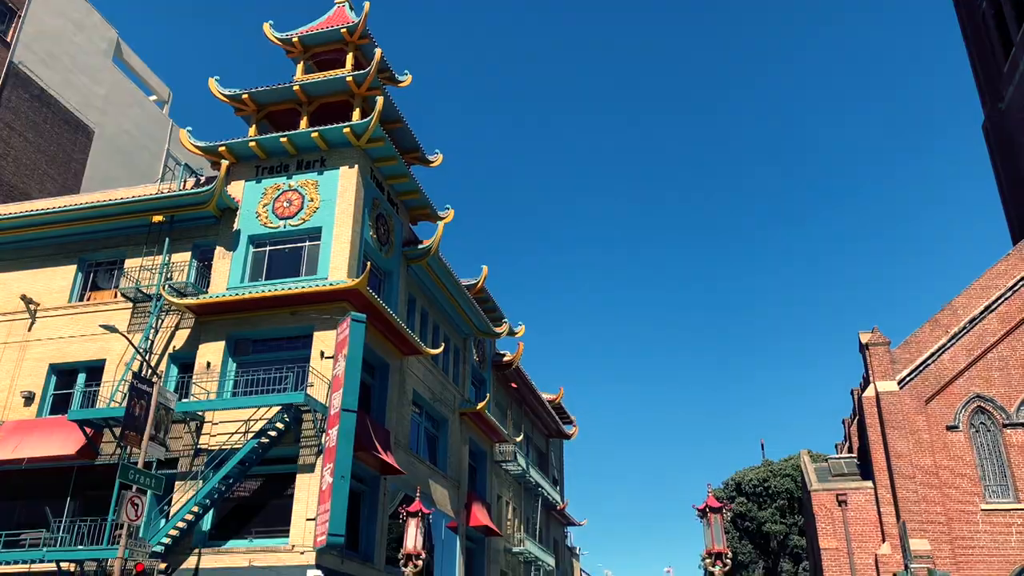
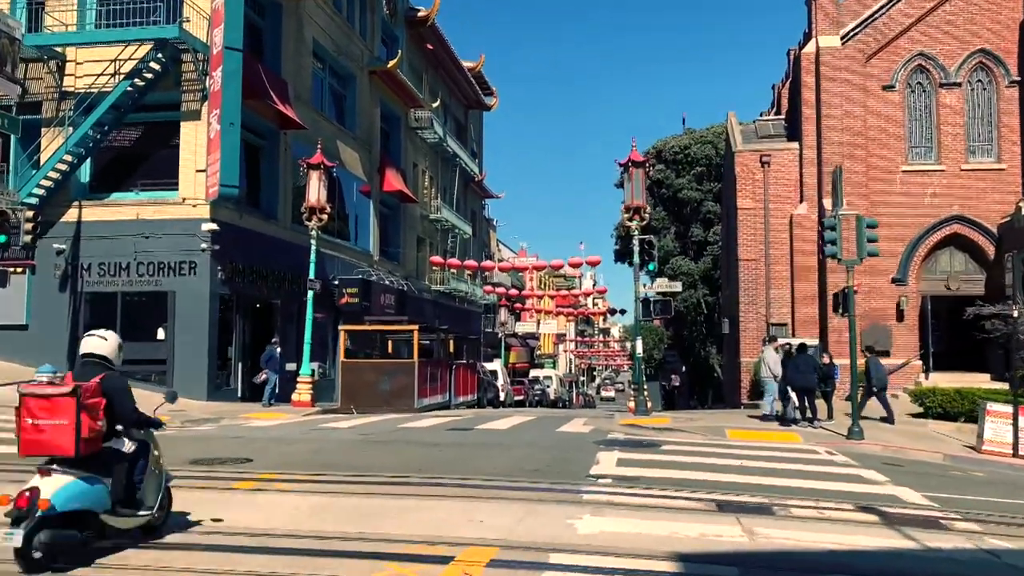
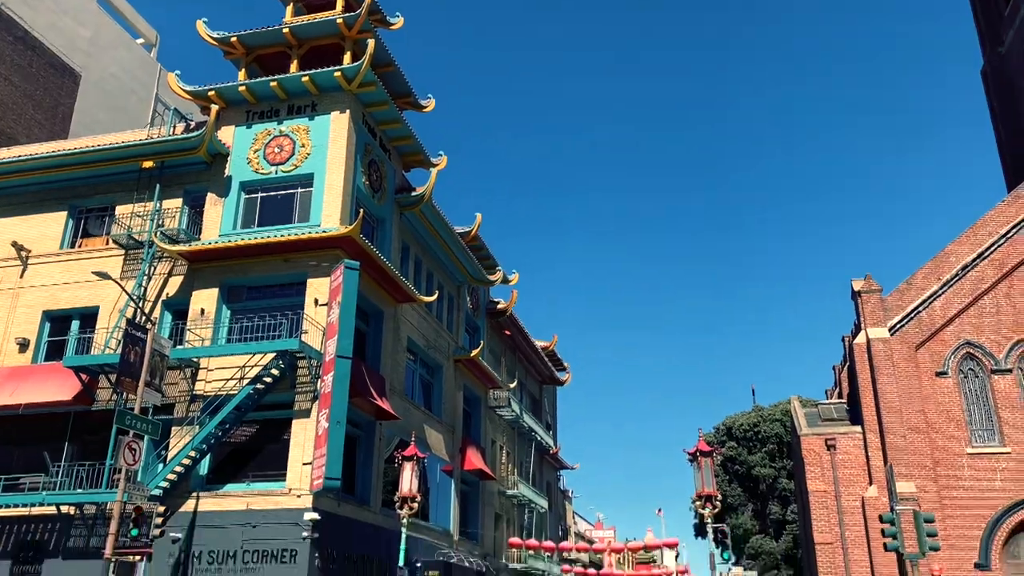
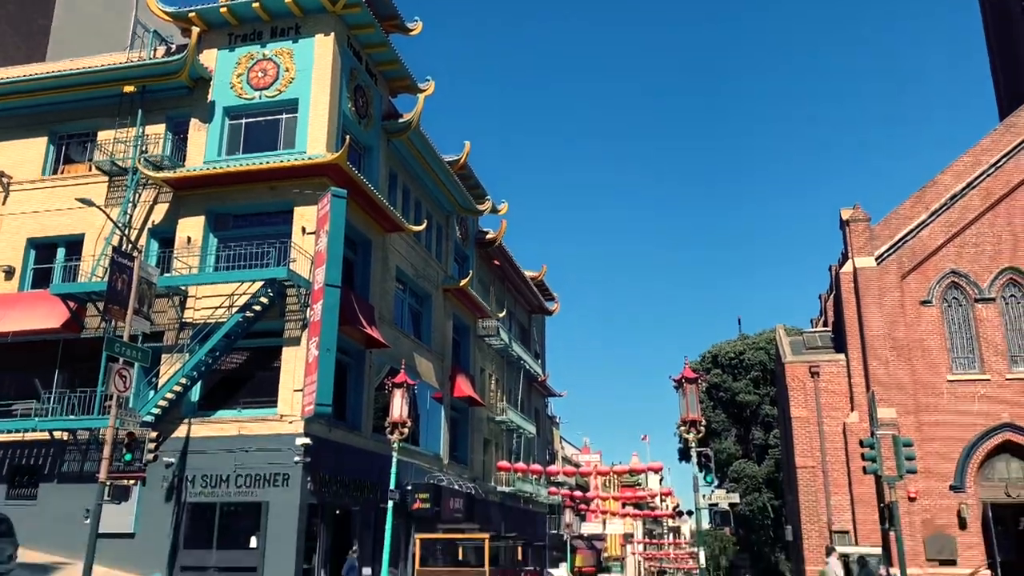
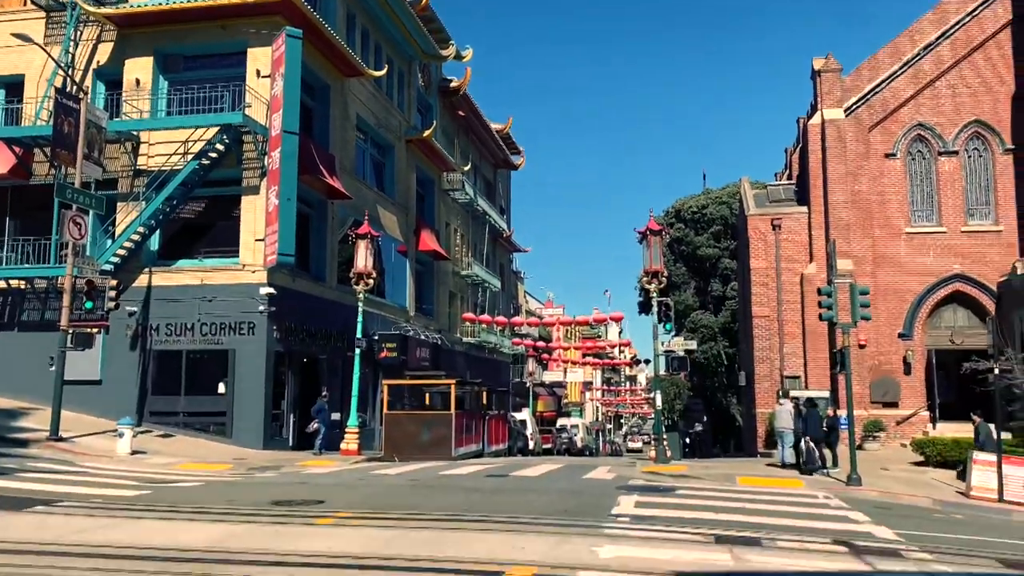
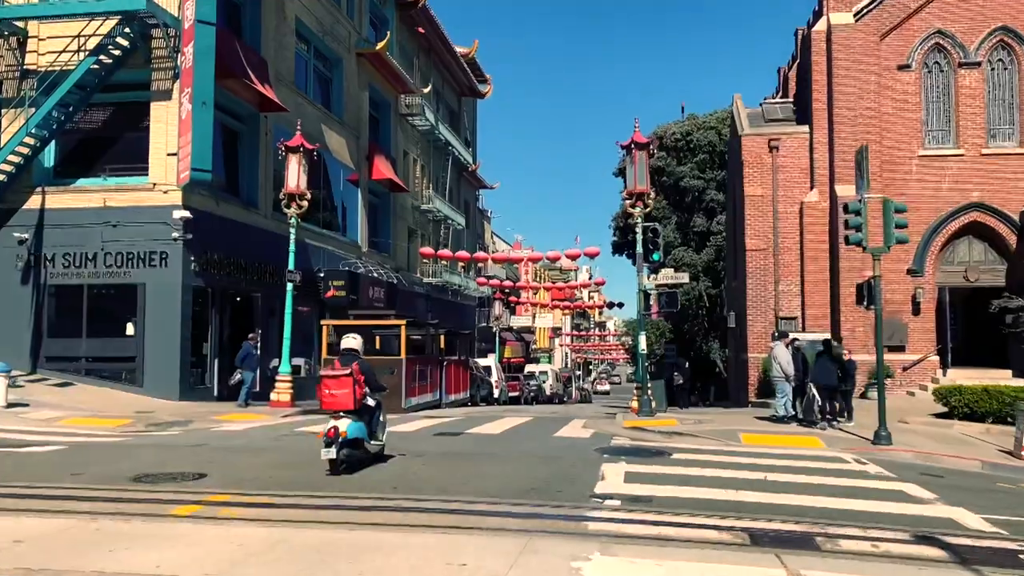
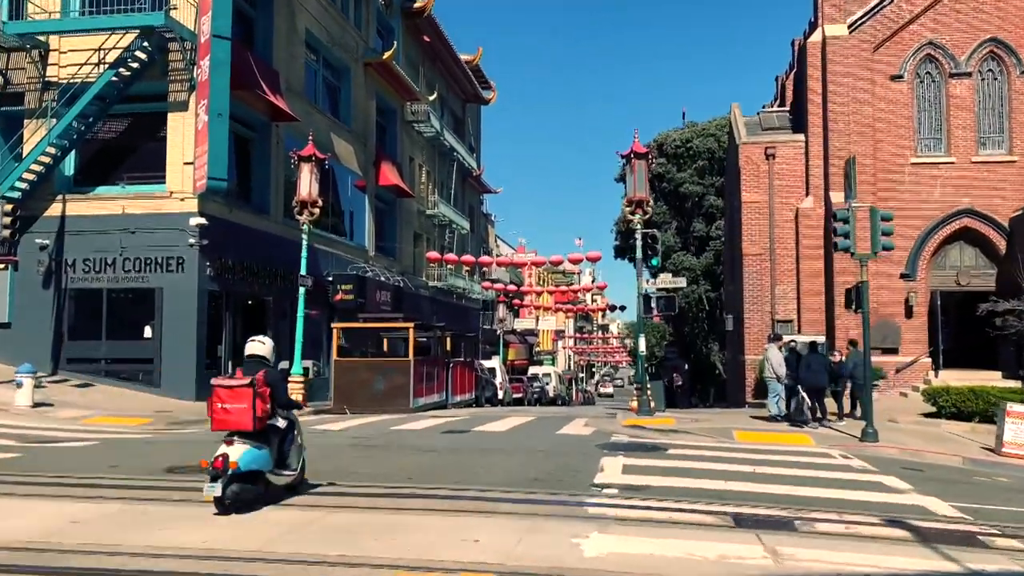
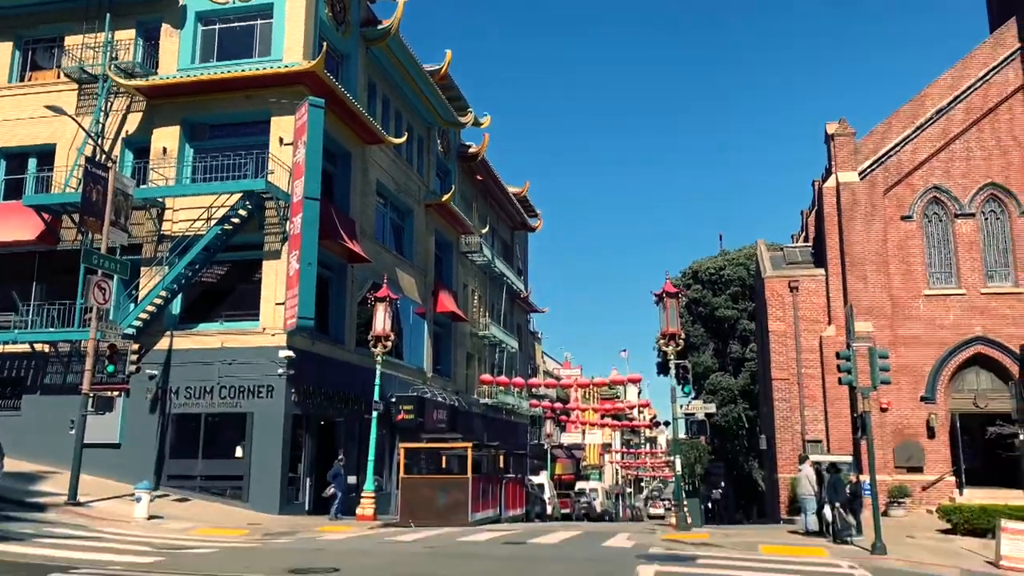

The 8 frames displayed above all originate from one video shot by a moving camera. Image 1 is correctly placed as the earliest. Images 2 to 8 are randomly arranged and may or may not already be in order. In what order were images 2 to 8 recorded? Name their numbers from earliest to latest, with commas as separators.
3, 4, 8, 5, 2, 7, 6
